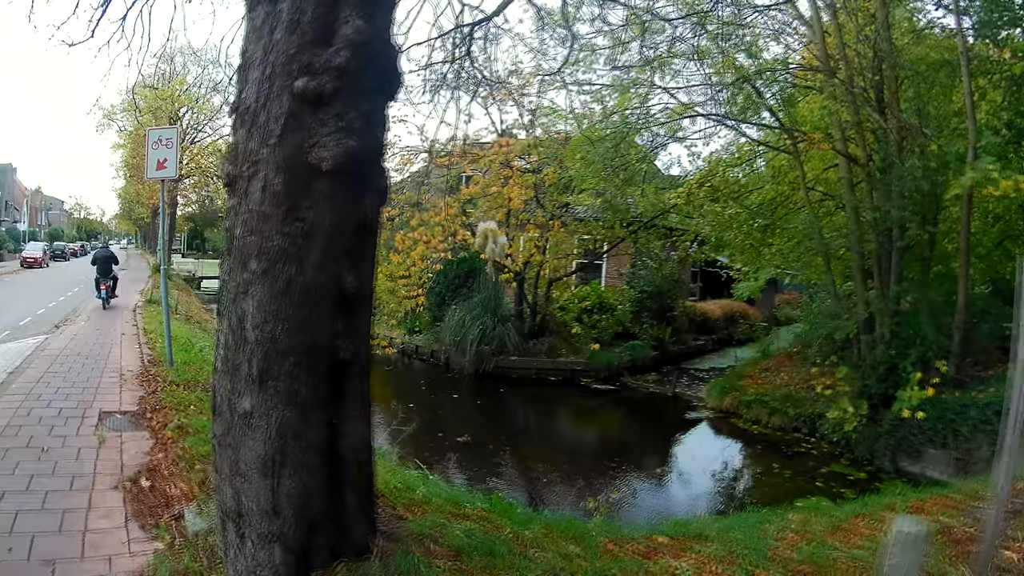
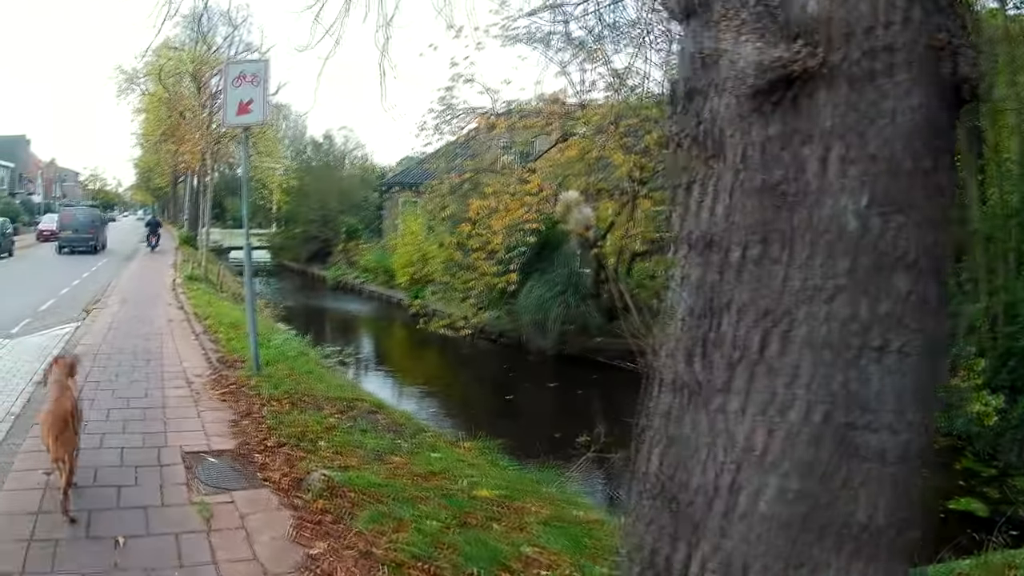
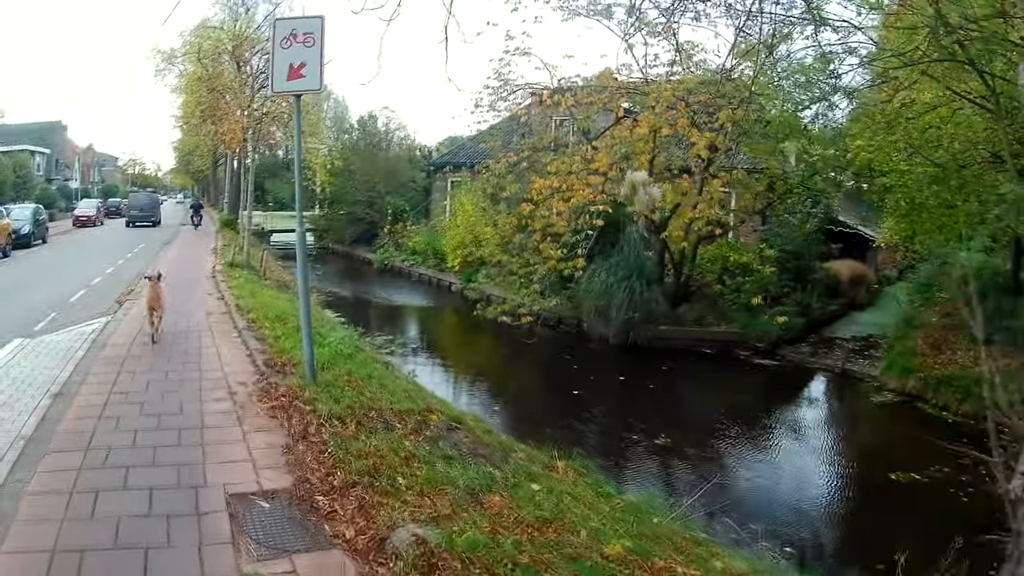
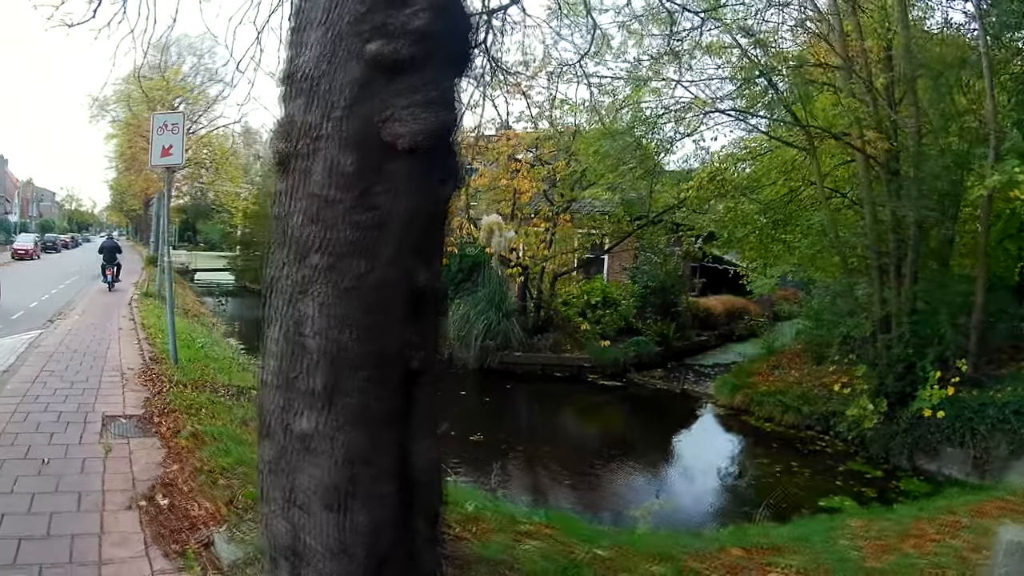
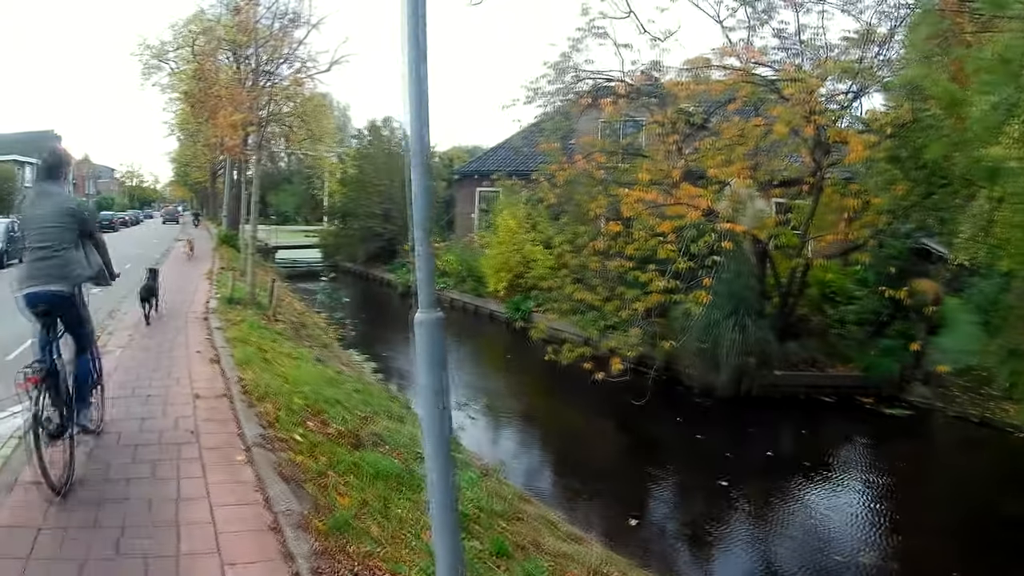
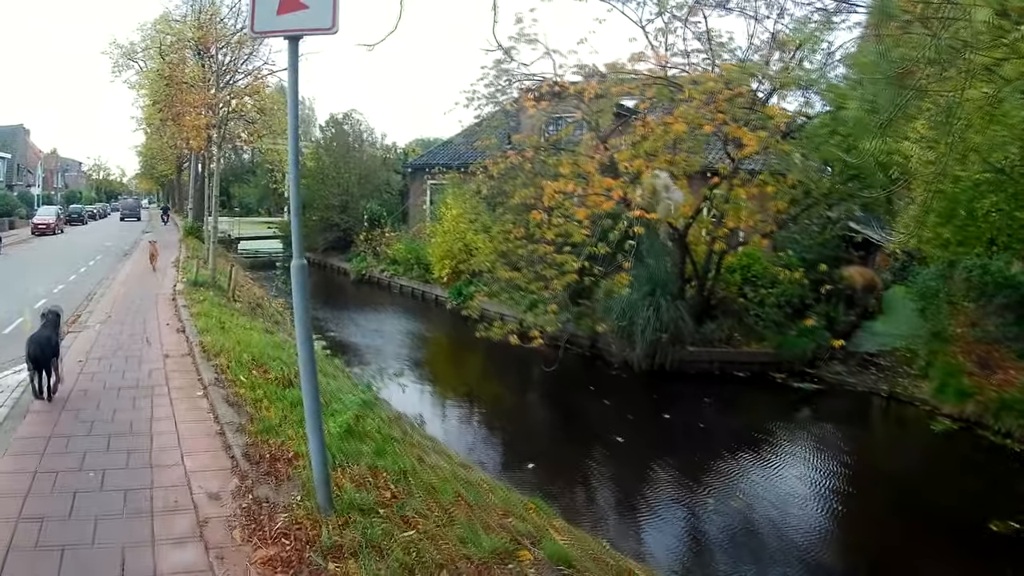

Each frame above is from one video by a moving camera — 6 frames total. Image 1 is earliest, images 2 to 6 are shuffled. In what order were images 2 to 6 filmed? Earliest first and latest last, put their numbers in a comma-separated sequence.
4, 2, 3, 6, 5
